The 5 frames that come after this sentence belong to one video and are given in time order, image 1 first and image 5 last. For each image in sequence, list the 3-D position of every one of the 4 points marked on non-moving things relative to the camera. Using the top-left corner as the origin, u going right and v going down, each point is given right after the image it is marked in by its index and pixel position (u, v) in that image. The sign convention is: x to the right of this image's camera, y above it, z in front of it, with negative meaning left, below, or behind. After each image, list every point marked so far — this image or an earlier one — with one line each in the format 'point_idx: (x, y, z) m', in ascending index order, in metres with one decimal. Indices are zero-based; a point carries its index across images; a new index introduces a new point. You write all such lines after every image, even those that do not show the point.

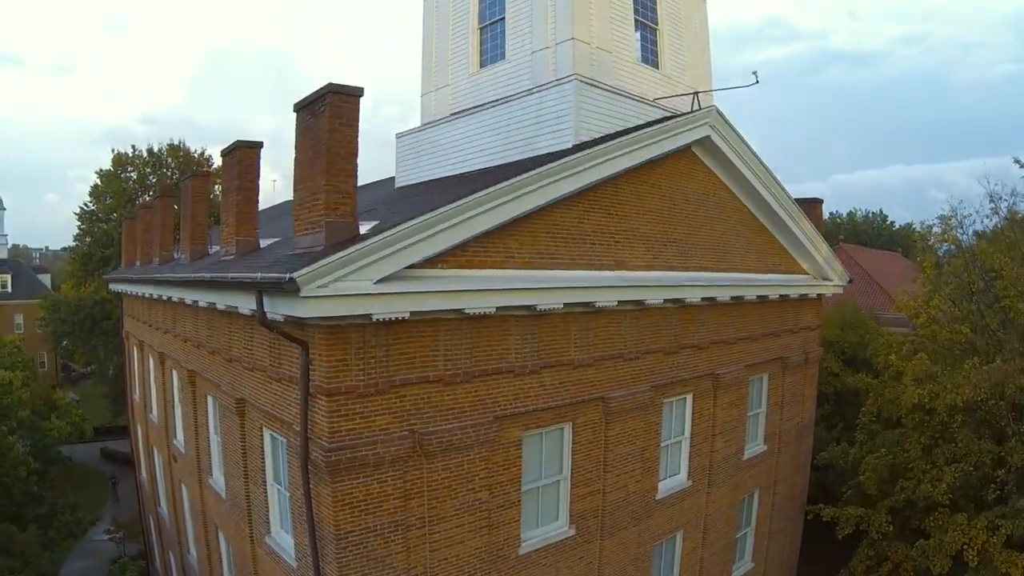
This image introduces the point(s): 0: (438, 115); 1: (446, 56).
0: (-1.5, +3.4, +12.3) m
1: (-1.3, +4.8, +12.2) m
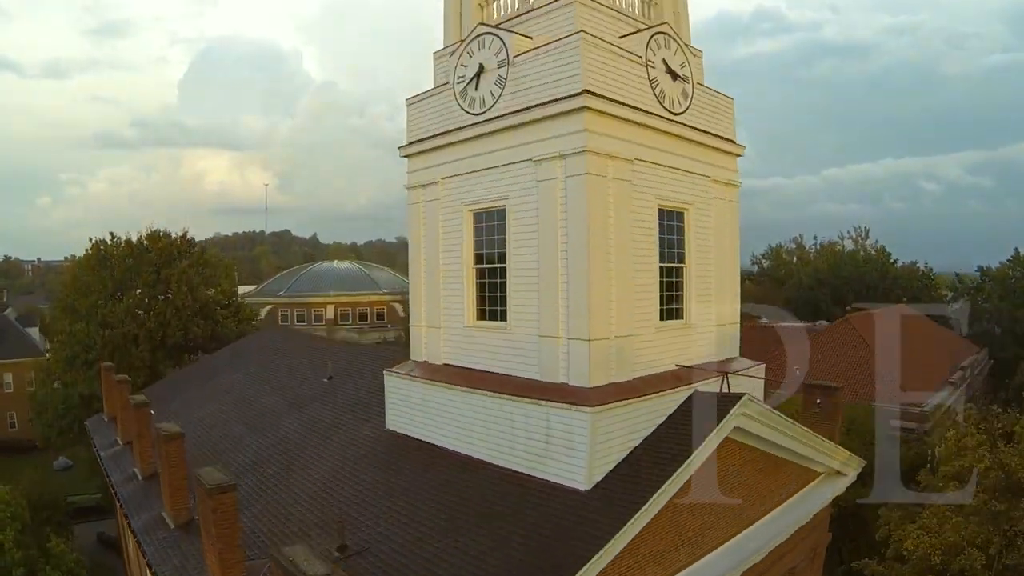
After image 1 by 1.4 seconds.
0: (-1.5, -1.3, +11.7) m
1: (-1.3, 0.0, +11.5) m
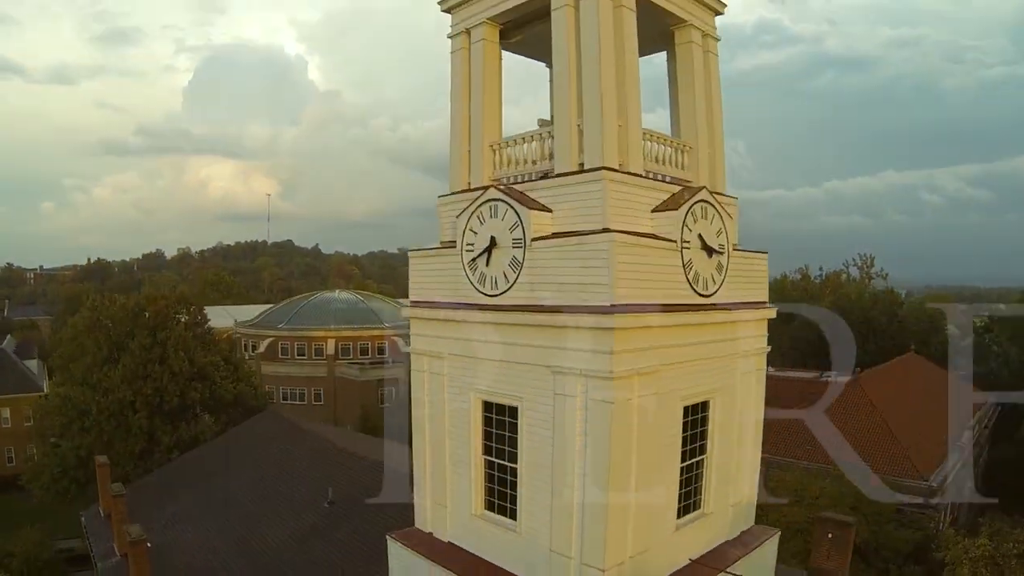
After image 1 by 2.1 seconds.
0: (-1.4, -4.3, +11.2) m
1: (-1.2, -3.0, +11.0) m
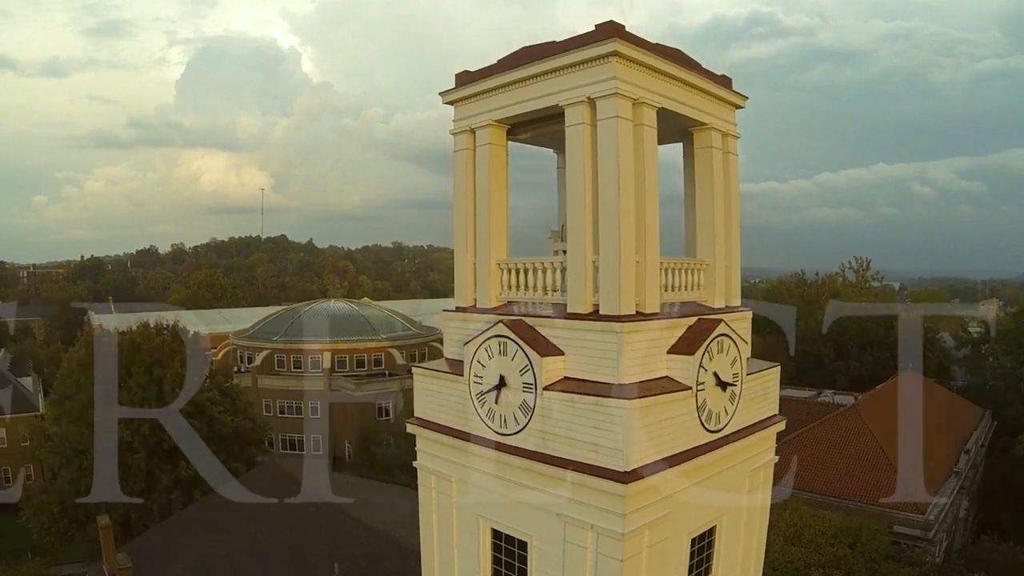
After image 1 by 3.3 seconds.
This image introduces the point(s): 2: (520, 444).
0: (-1.2, -6.3, +11.1) m
1: (-1.0, -5.0, +10.9) m
2: (0.0, -2.3, +9.5) m
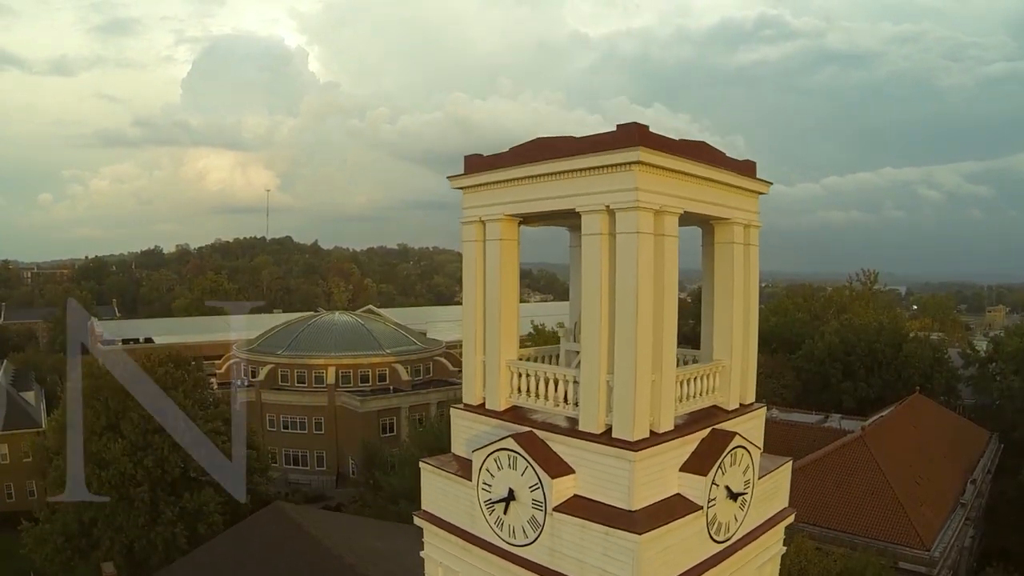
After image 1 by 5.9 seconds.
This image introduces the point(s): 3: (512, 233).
0: (-1.1, -8.0, +11.0) m
1: (-0.9, -6.7, +10.8) m
2: (+0.2, -3.9, +9.3) m
3: (0.0, +1.0, +11.1) m
